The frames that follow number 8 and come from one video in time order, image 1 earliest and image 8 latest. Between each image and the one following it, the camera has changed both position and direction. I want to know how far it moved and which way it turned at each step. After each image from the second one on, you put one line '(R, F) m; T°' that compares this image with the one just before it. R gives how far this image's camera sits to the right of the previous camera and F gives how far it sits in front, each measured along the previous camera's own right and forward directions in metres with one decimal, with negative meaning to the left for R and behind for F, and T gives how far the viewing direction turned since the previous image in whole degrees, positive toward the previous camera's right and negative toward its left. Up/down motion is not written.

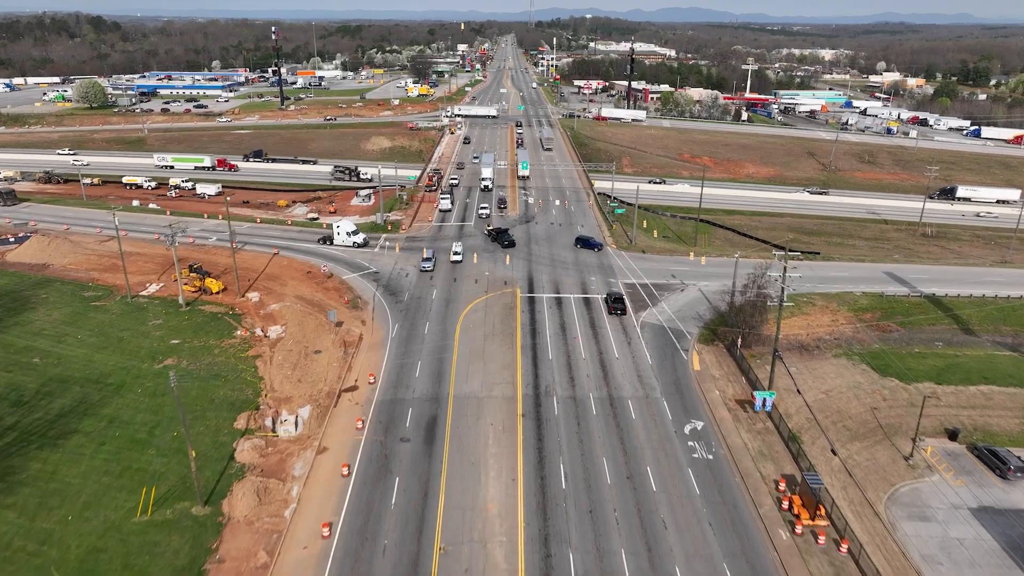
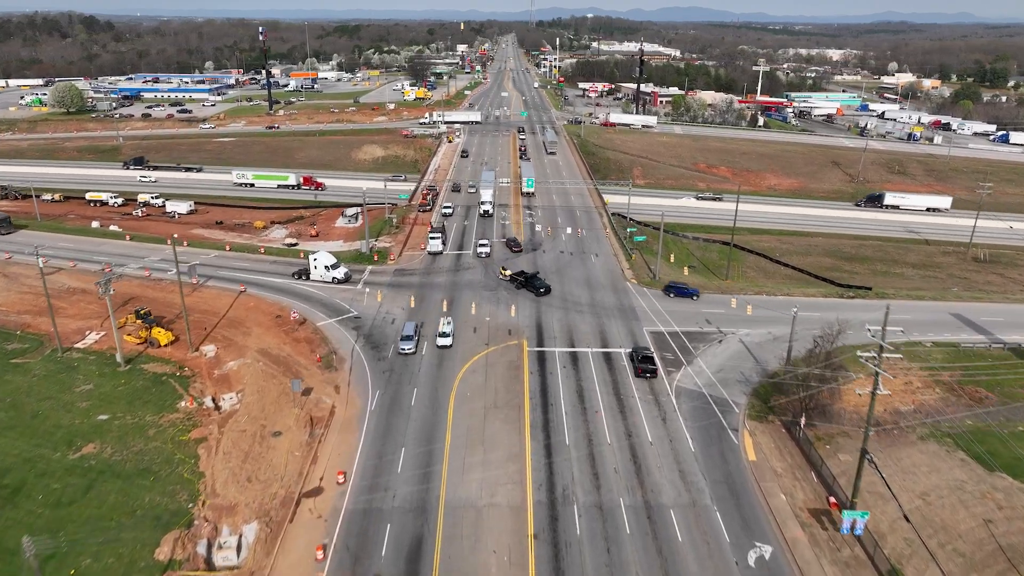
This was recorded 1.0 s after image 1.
(-0.3, +8.2) m; 0°
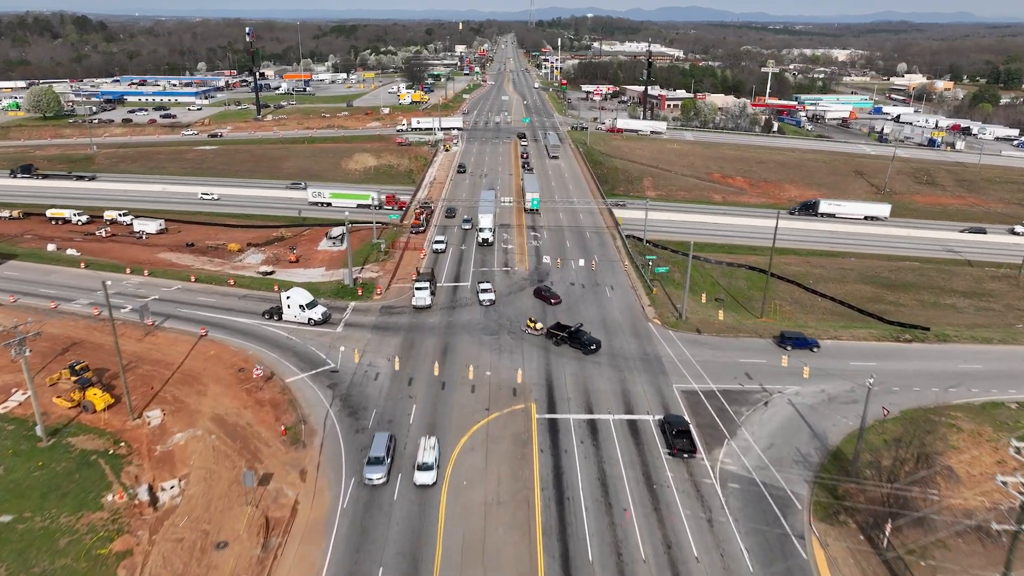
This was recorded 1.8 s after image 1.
(-0.3, +7.1) m; 0°
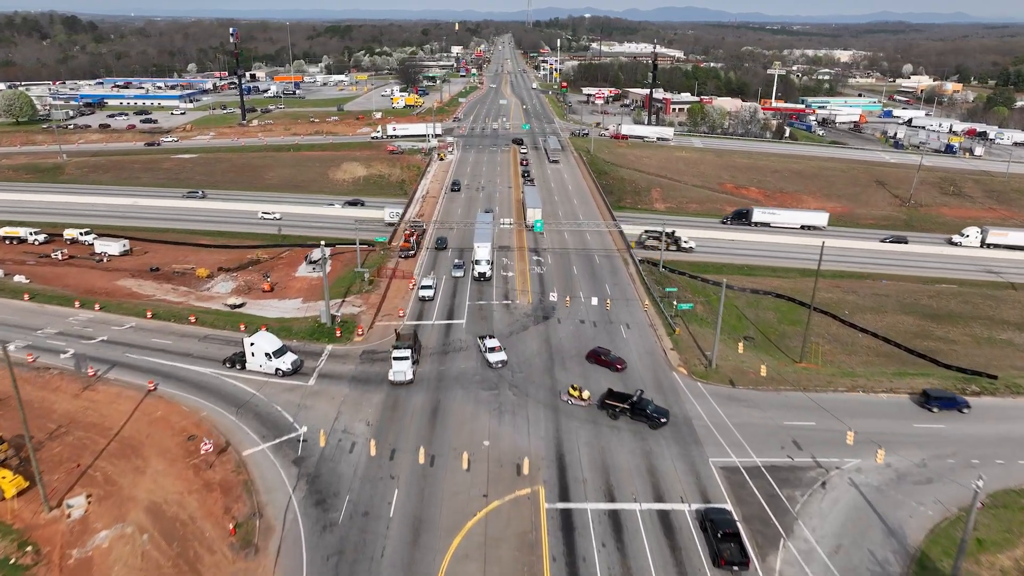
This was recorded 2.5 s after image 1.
(-0.3, +6.5) m; 0°
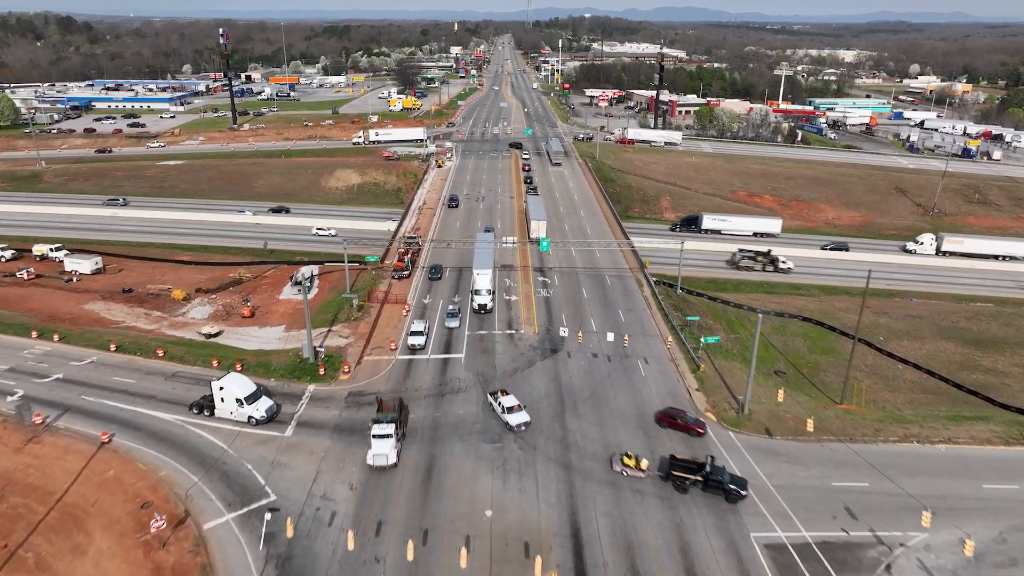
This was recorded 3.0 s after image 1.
(-0.3, +4.7) m; 0°
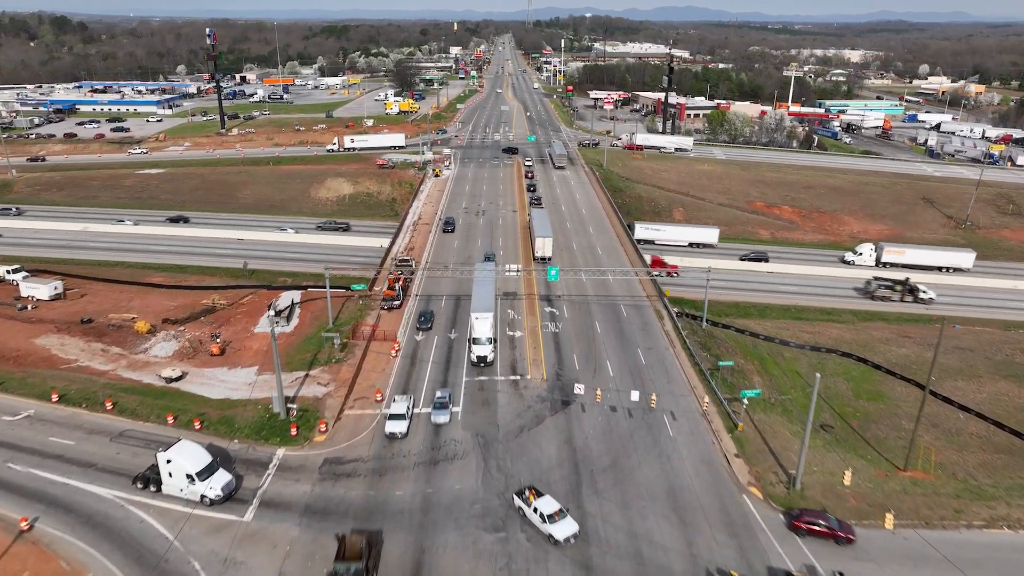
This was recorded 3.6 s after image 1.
(-0.2, +5.7) m; 0°
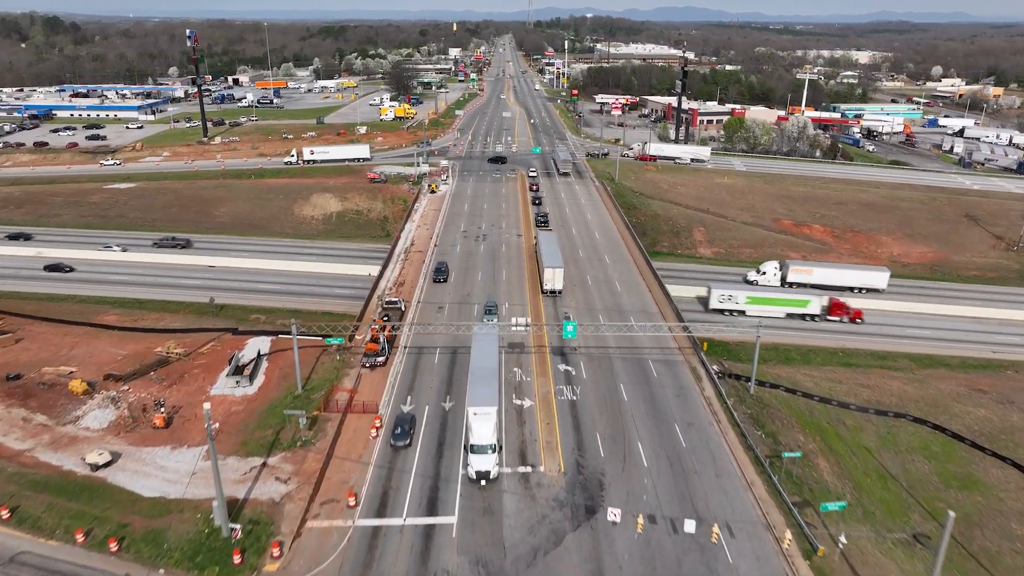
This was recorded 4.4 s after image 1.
(-0.4, +7.7) m; 0°
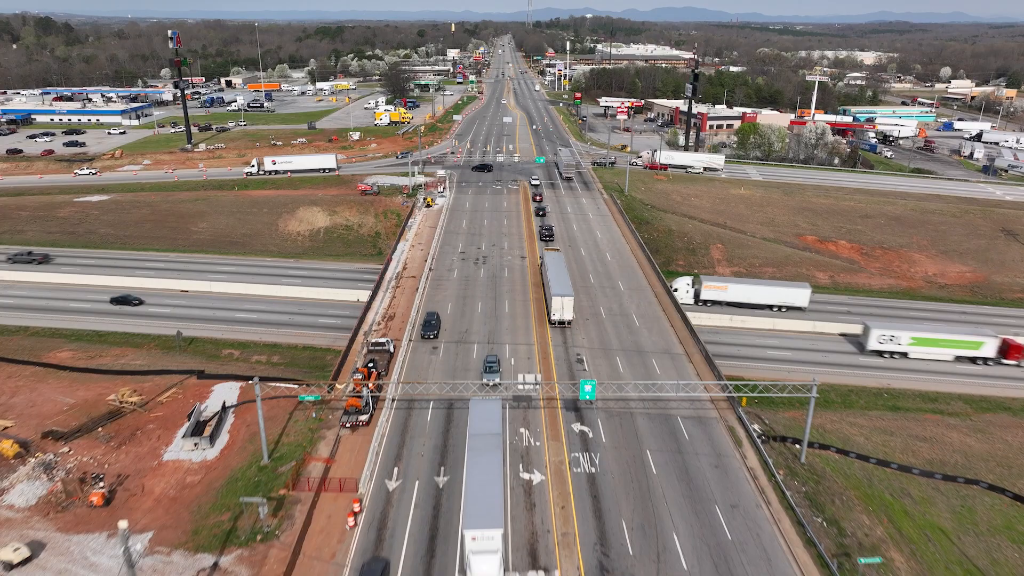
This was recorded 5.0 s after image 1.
(-0.3, +5.7) m; 0°
